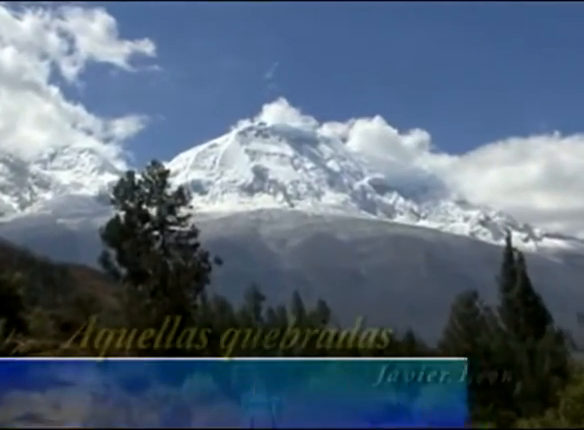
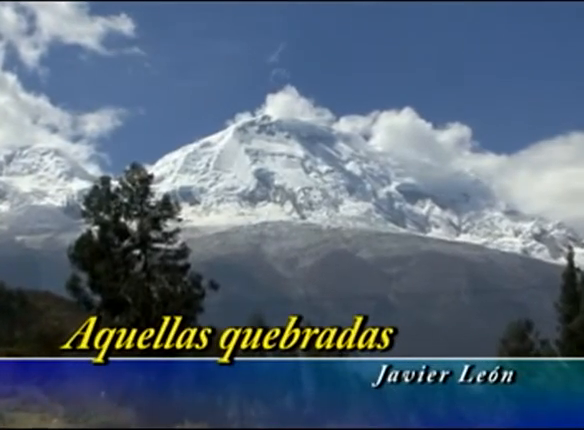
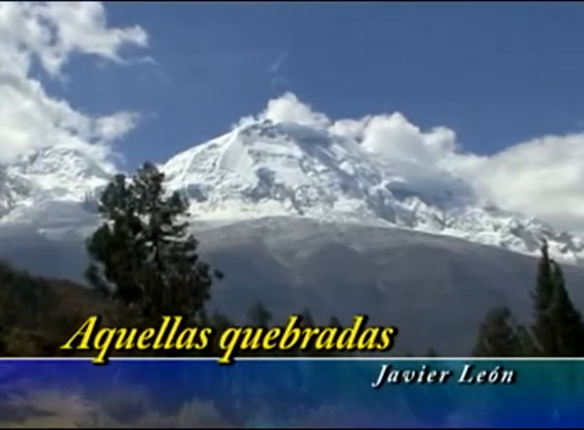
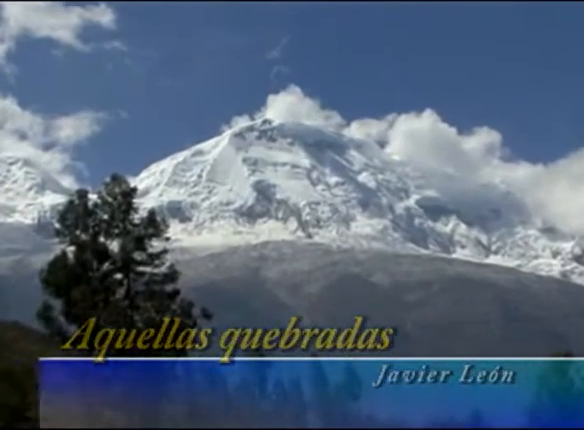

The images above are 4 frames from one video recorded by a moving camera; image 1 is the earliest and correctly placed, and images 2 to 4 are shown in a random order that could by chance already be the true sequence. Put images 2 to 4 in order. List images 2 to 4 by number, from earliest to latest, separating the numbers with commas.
3, 2, 4
